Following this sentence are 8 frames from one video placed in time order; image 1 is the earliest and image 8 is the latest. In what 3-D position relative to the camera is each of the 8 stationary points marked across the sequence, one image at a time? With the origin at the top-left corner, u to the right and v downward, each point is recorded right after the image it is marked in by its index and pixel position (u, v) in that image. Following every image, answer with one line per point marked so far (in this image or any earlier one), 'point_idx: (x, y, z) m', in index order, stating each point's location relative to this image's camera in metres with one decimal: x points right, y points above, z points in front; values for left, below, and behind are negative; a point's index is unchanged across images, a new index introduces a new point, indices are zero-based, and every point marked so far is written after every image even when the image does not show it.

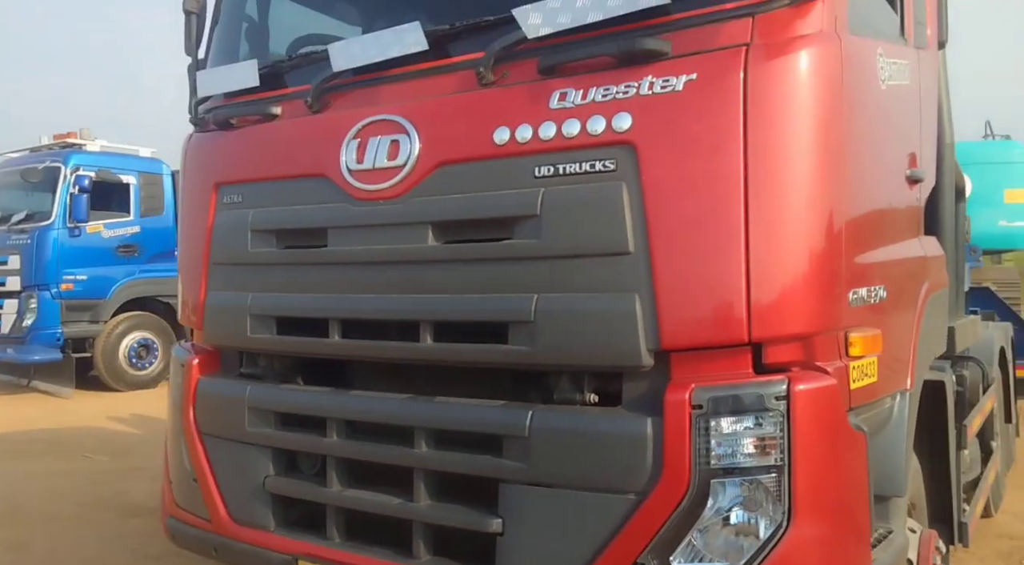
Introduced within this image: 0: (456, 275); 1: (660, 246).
0: (-0.1, 0.0, +2.2) m
1: (+0.3, +0.1, +2.0) m
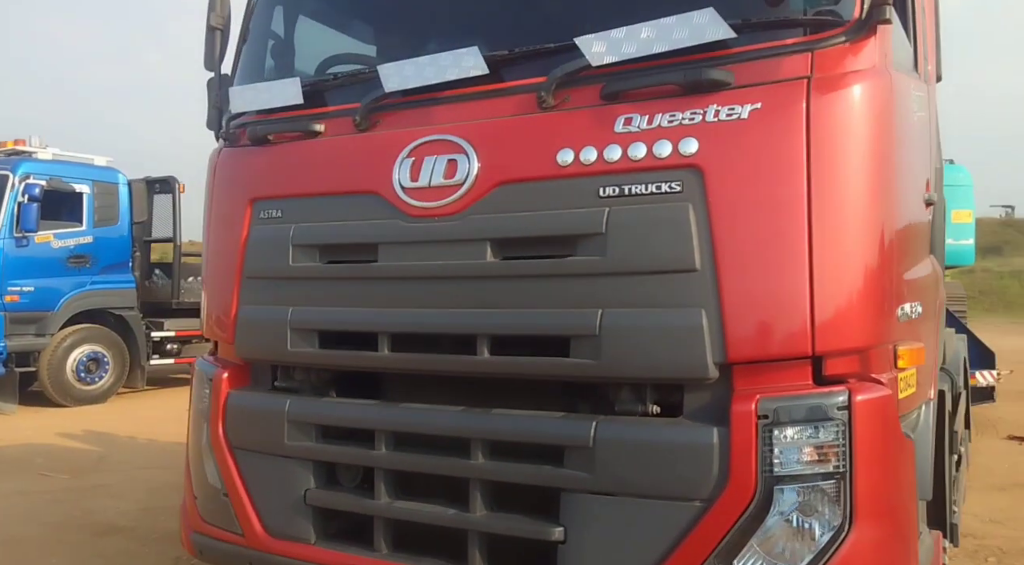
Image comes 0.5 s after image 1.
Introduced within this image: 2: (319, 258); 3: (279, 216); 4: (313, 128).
0: (0.0, 0.0, +2.3) m
1: (+0.5, 0.0, +2.1) m
2: (-0.6, +0.1, +2.8) m
3: (-0.8, +0.2, +2.9) m
4: (-0.7, +0.5, +2.8) m
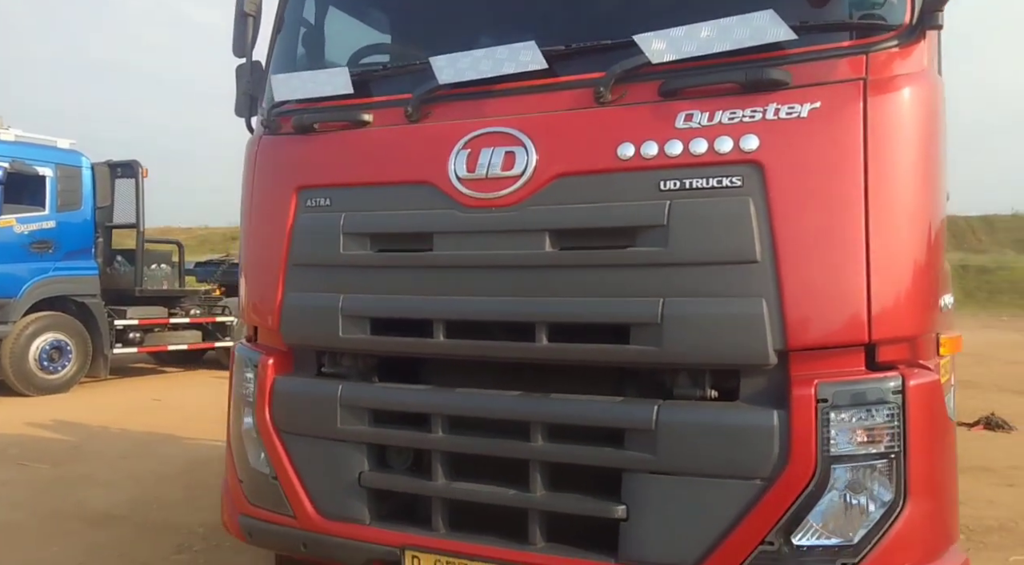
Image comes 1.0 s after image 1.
0: (+0.2, 0.0, +2.4) m
1: (+0.7, +0.1, +2.2) m
2: (-0.5, +0.1, +2.8) m
3: (-0.6, +0.3, +2.9) m
4: (-0.5, +0.5, +2.9) m
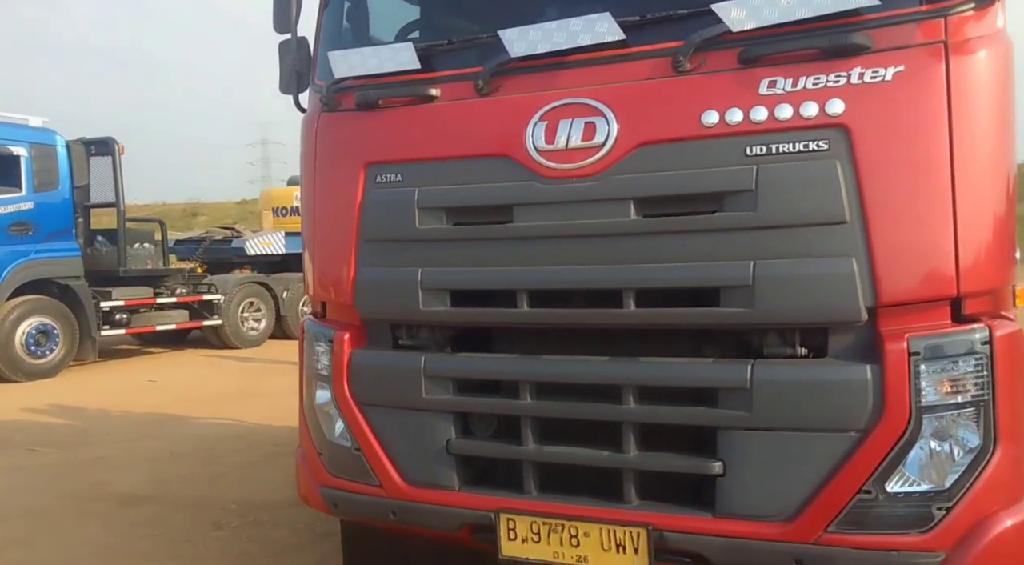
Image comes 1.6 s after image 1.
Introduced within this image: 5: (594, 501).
0: (+0.4, +0.1, +2.5) m
1: (+0.9, +0.2, +2.2) m
2: (-0.2, +0.2, +2.9) m
3: (-0.4, +0.3, +3.0) m
4: (-0.3, +0.6, +2.9) m
5: (+0.2, -0.6, +2.6) m
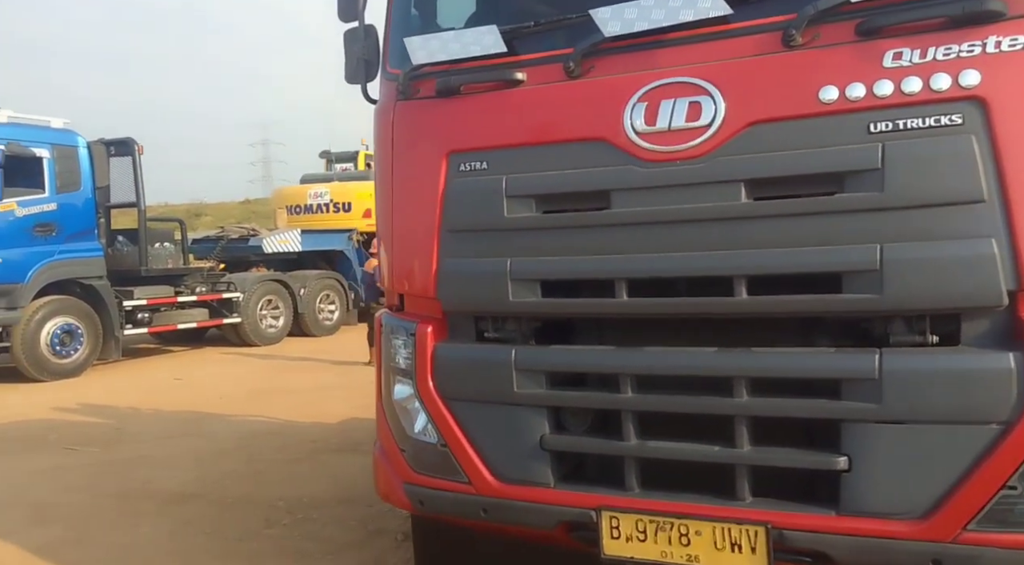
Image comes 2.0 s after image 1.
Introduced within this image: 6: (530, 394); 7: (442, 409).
0: (+0.7, +0.1, +2.3) m
1: (+1.2, +0.2, +2.1) m
2: (+0.1, +0.2, +2.8) m
3: (-0.1, +0.4, +2.9) m
4: (0.0, +0.7, +2.8) m
5: (+0.5, -0.6, +2.4) m
6: (+0.1, -0.4, +2.7) m
7: (-0.2, -0.4, +2.9) m
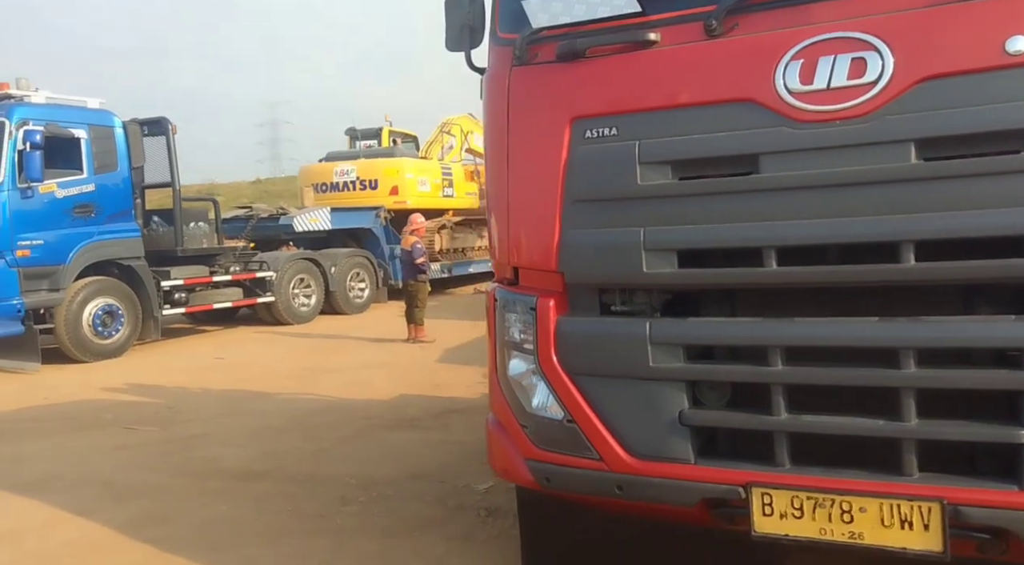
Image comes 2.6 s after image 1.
0: (+1.1, +0.2, +2.2) m
1: (+1.6, +0.3, +2.0) m
2: (+0.5, +0.3, +2.7) m
3: (+0.3, +0.5, +2.7) m
4: (+0.4, +0.8, +2.7) m
5: (+1.0, -0.5, +2.3) m
6: (+0.5, -0.3, +2.6) m
7: (+0.2, -0.3, +2.8) m
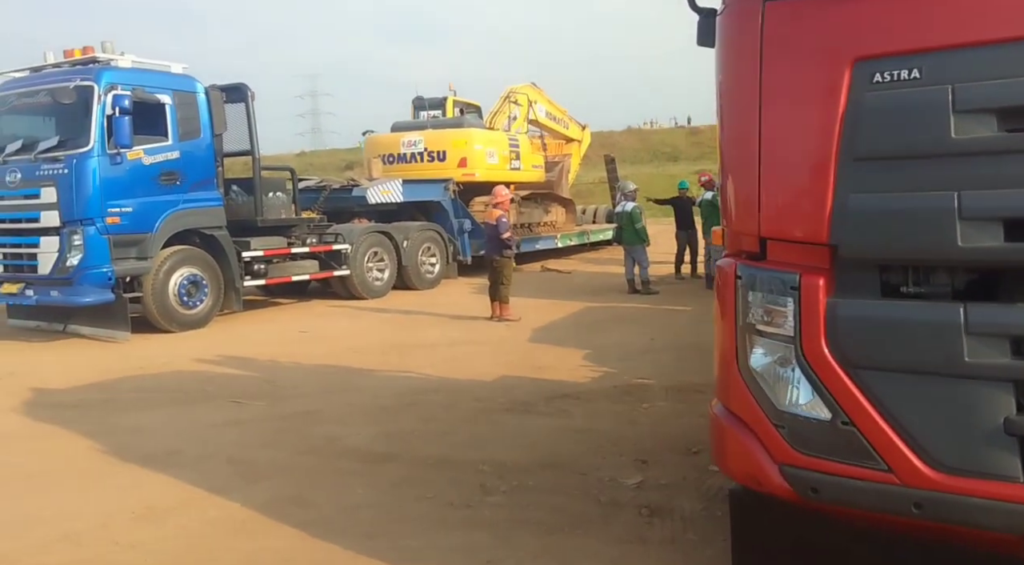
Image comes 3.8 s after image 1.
0: (+1.8, +0.3, +1.7) m
1: (+2.3, +0.3, +1.4) m
2: (+1.2, +0.4, +2.1) m
3: (+1.1, +0.5, +2.2) m
4: (+1.2, +0.8, +2.2) m
5: (+1.7, -0.5, +1.8) m
6: (+1.2, -0.2, +2.1) m
7: (+0.9, -0.3, +2.3) m
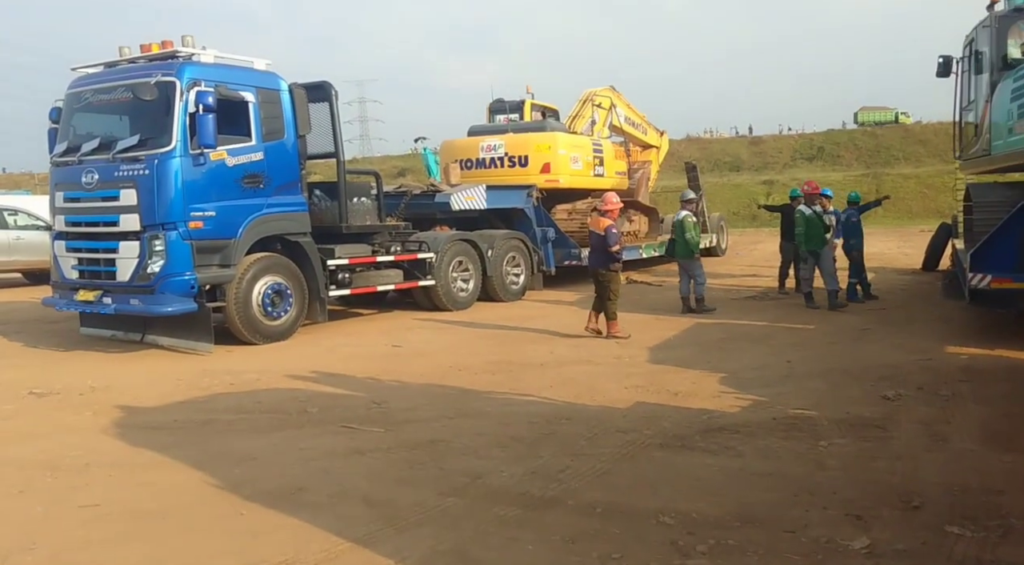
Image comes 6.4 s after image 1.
0: (+2.6, +0.2, +0.9) m
1: (+3.1, +0.2, +0.6) m
2: (+2.0, +0.3, +1.4) m
3: (+1.9, +0.5, +1.5) m
4: (+2.0, +0.7, +1.4) m
5: (+2.4, -0.6, +1.0) m
6: (+2.0, -0.3, +1.4) m
7: (+1.7, -0.3, +1.6) m
